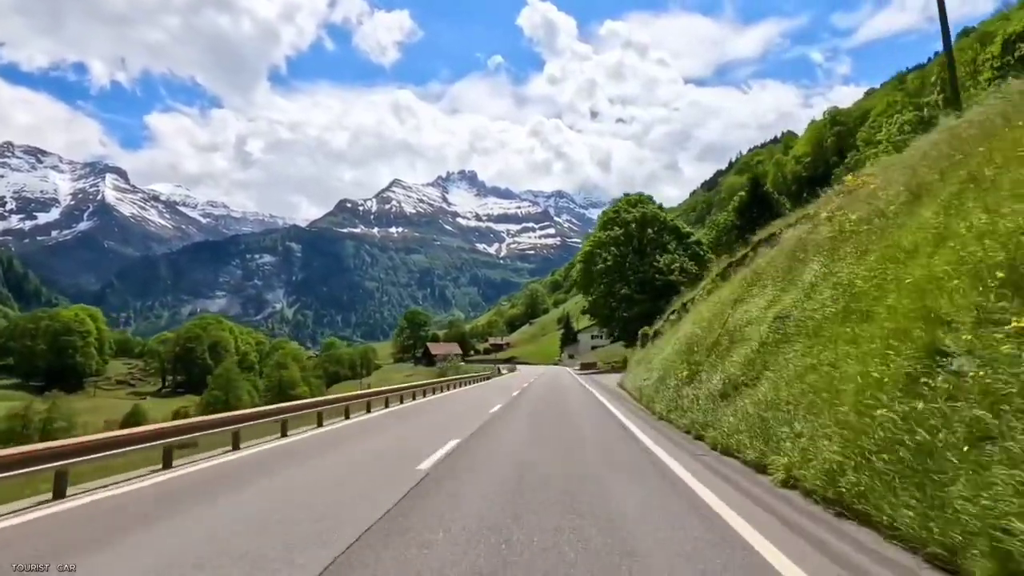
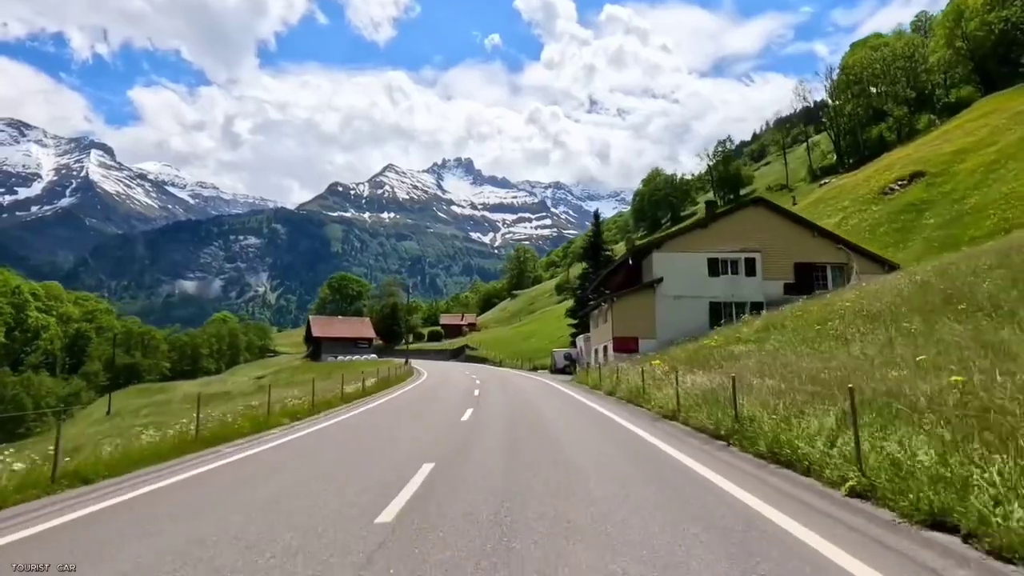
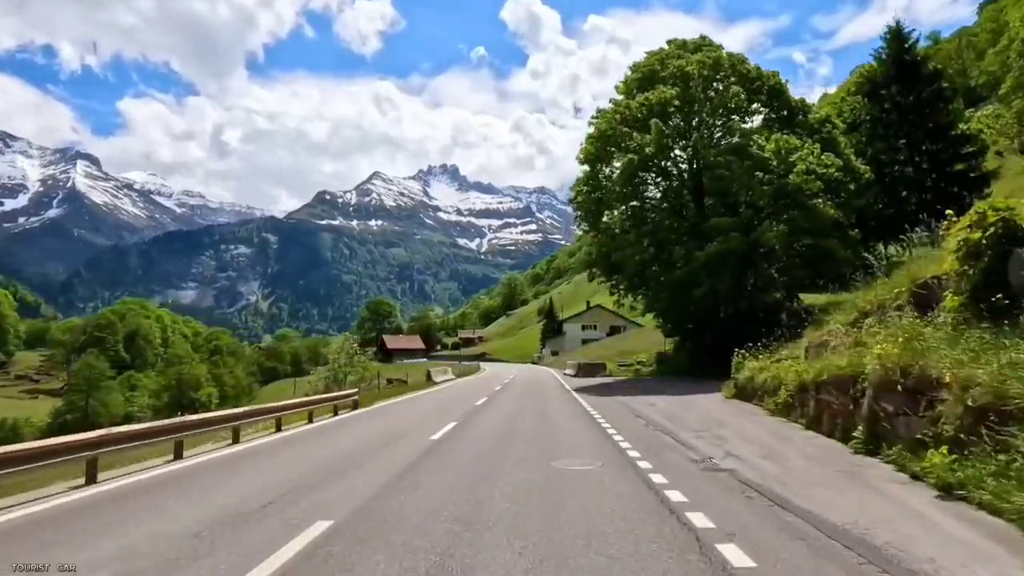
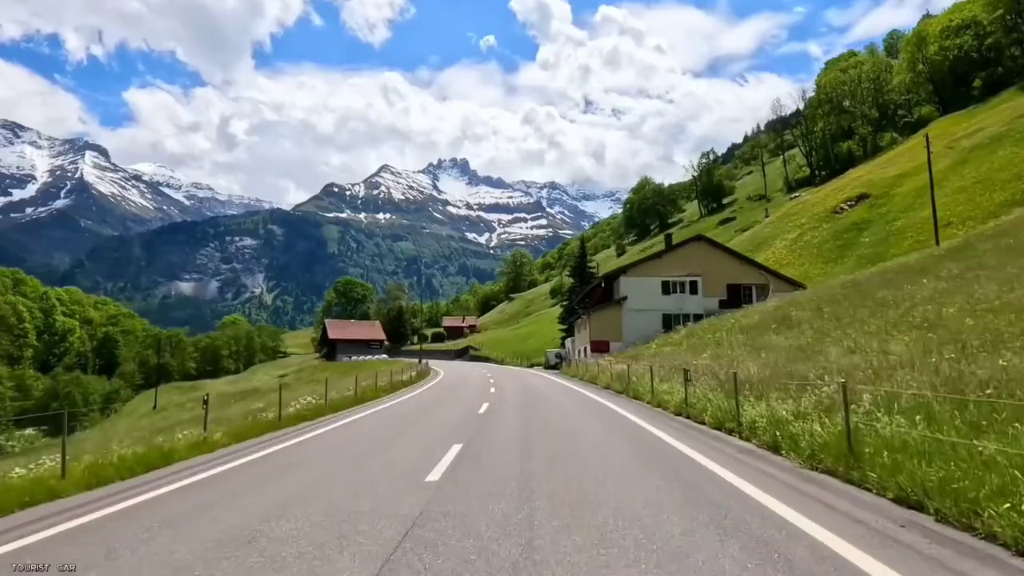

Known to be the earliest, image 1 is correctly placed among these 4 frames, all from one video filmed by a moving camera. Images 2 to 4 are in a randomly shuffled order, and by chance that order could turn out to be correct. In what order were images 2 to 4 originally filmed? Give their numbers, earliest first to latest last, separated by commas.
3, 4, 2
